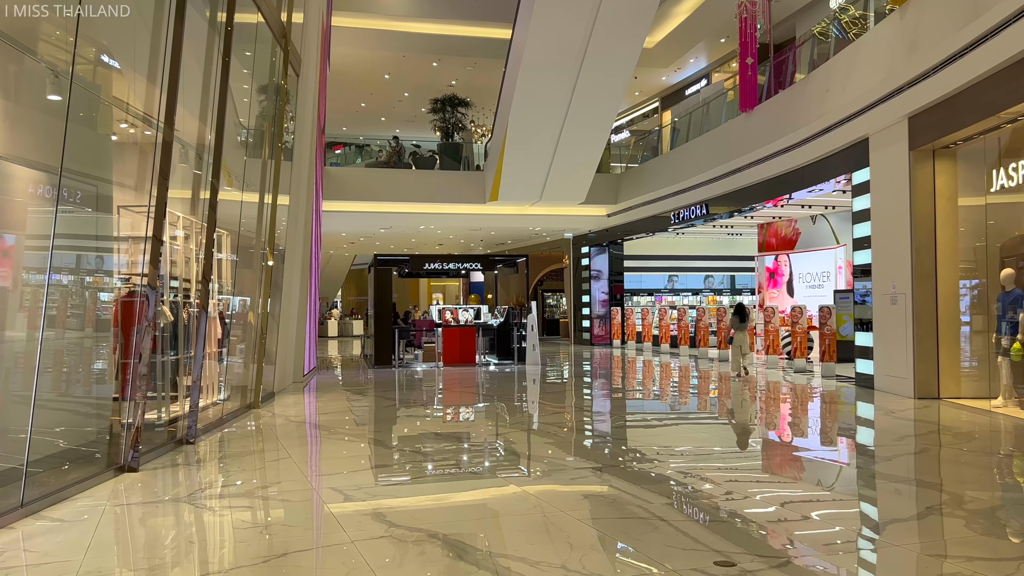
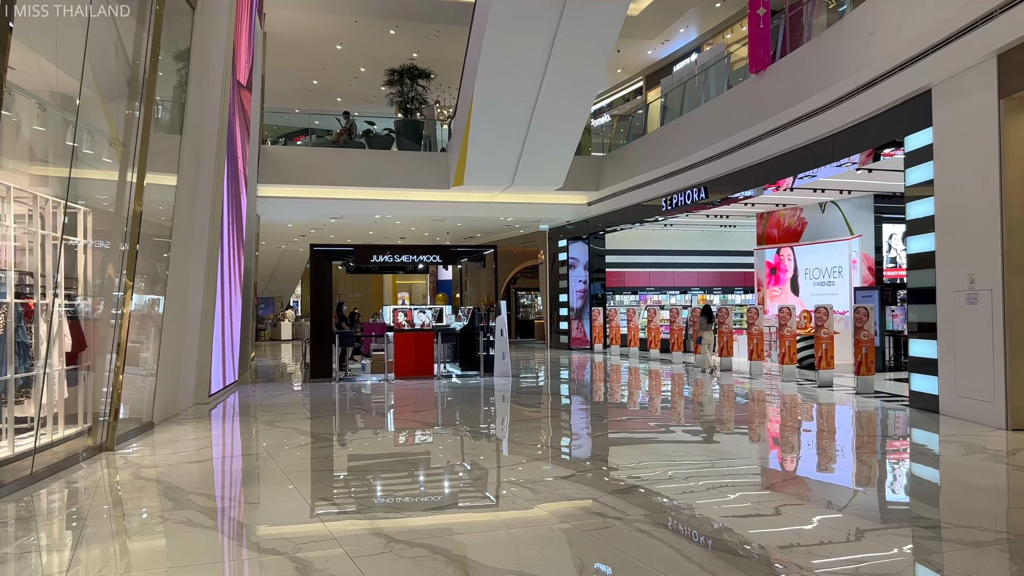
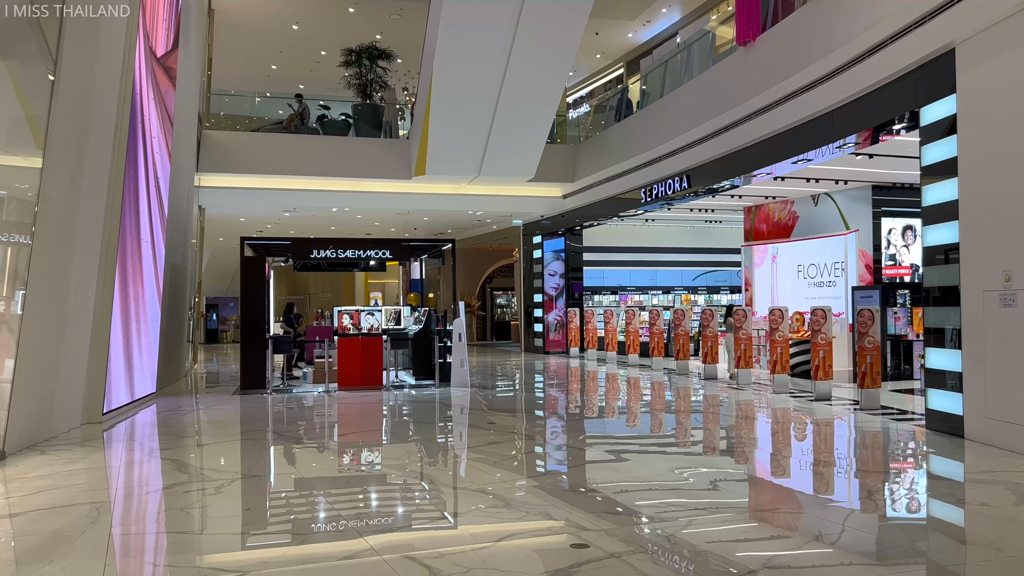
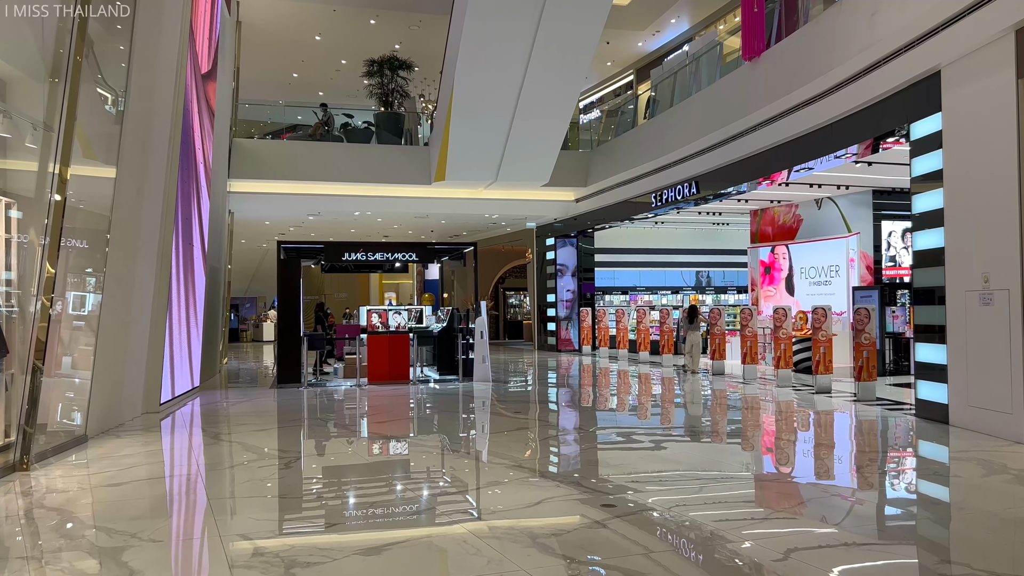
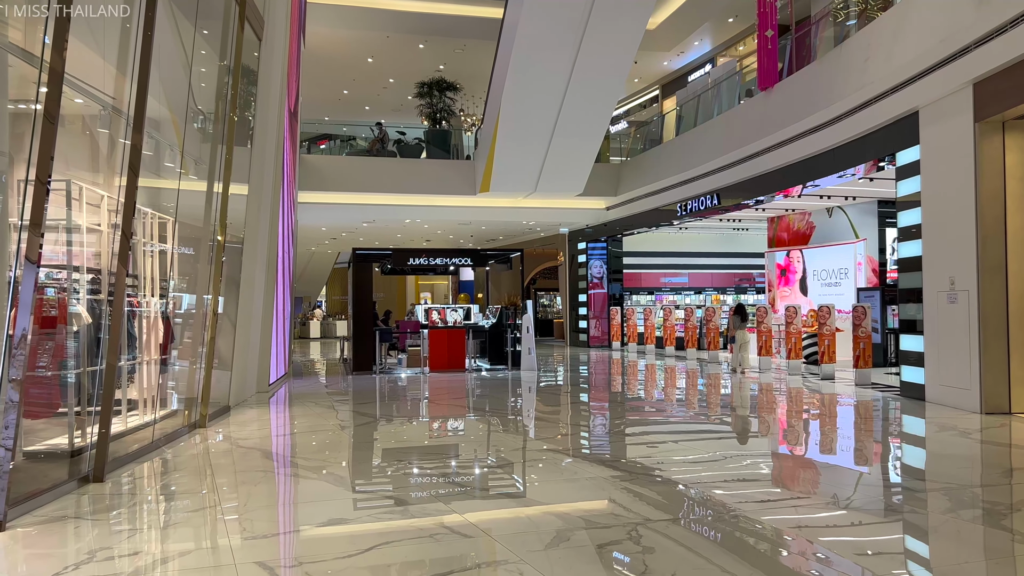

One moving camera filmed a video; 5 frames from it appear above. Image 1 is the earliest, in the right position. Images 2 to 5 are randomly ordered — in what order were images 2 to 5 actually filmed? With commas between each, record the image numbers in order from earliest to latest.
5, 2, 4, 3
